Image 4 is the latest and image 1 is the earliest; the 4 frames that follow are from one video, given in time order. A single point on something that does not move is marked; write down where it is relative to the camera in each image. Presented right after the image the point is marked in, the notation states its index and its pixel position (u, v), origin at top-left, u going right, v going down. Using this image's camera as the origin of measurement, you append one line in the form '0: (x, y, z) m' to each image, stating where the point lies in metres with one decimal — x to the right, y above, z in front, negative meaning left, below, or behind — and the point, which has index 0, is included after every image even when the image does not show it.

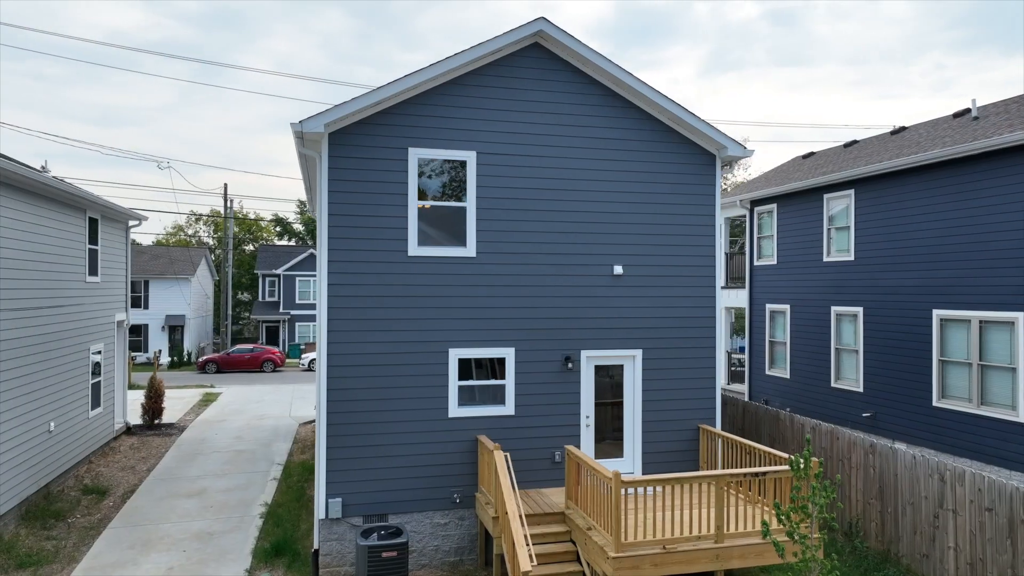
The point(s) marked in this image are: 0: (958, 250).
0: (+7.4, +0.6, +10.3) m
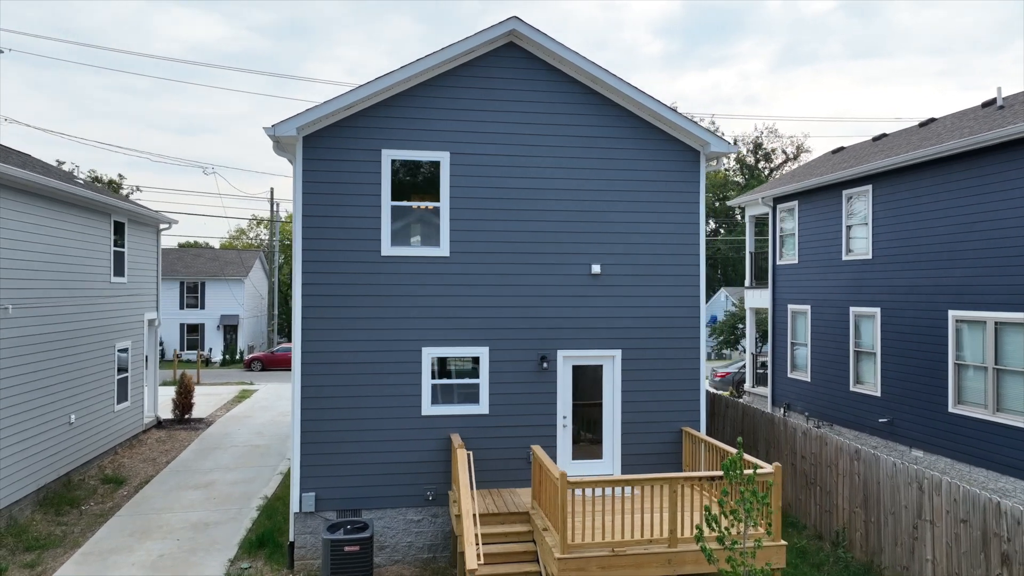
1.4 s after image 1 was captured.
0: (+7.2, +0.6, +9.7) m
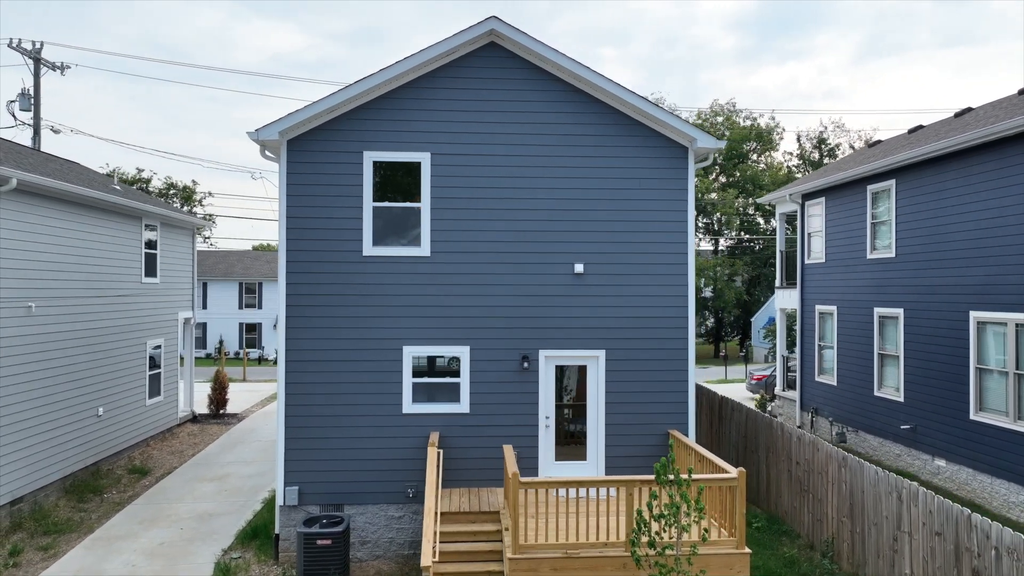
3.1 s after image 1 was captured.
0: (+7.1, +0.6, +9.1) m
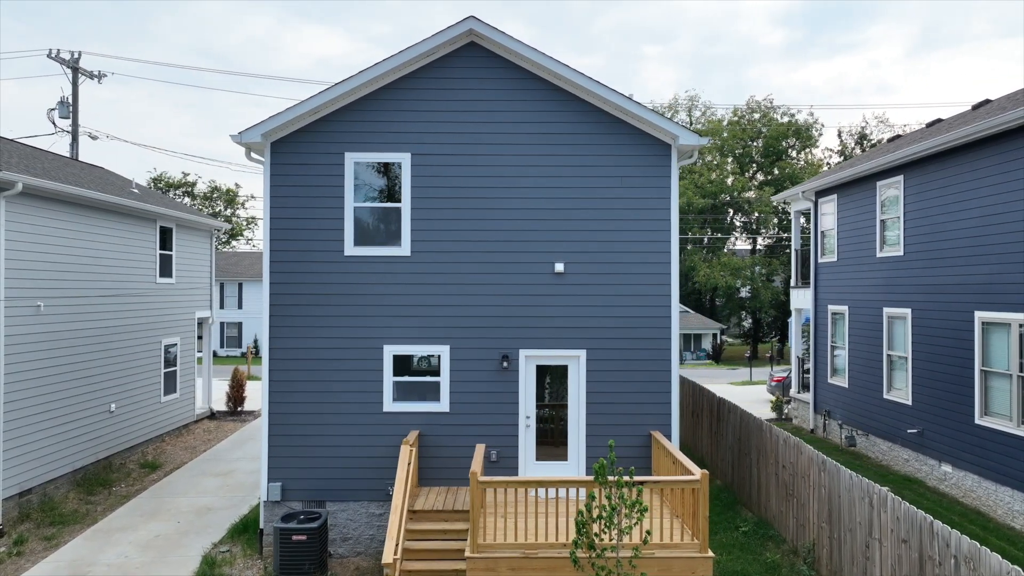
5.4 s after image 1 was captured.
0: (+6.9, +0.6, +8.8) m
